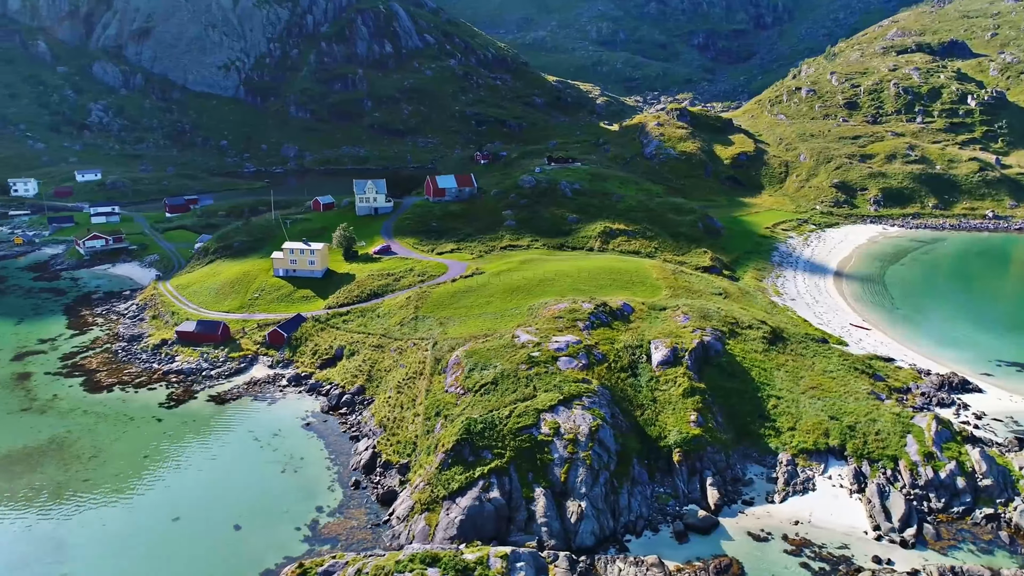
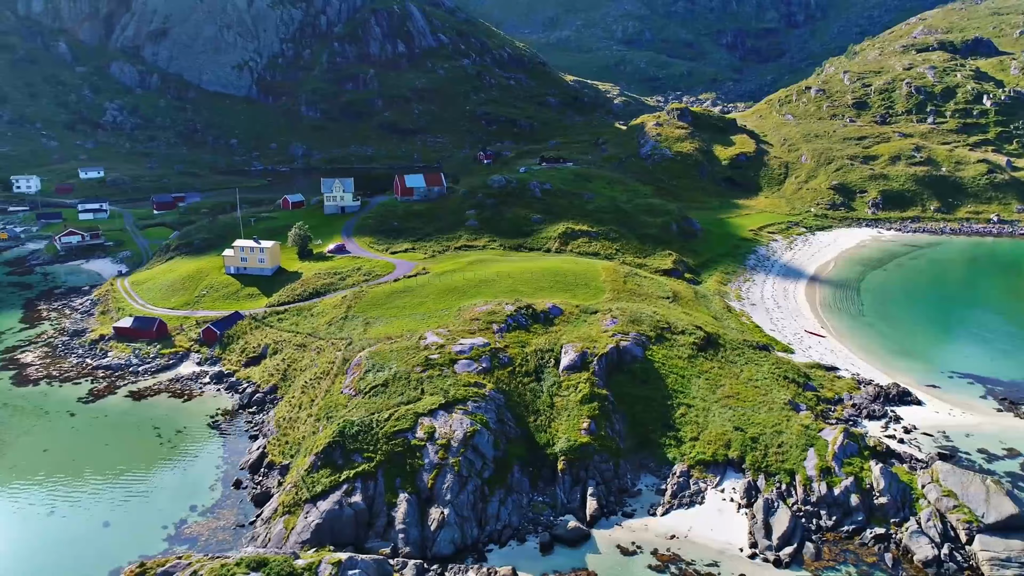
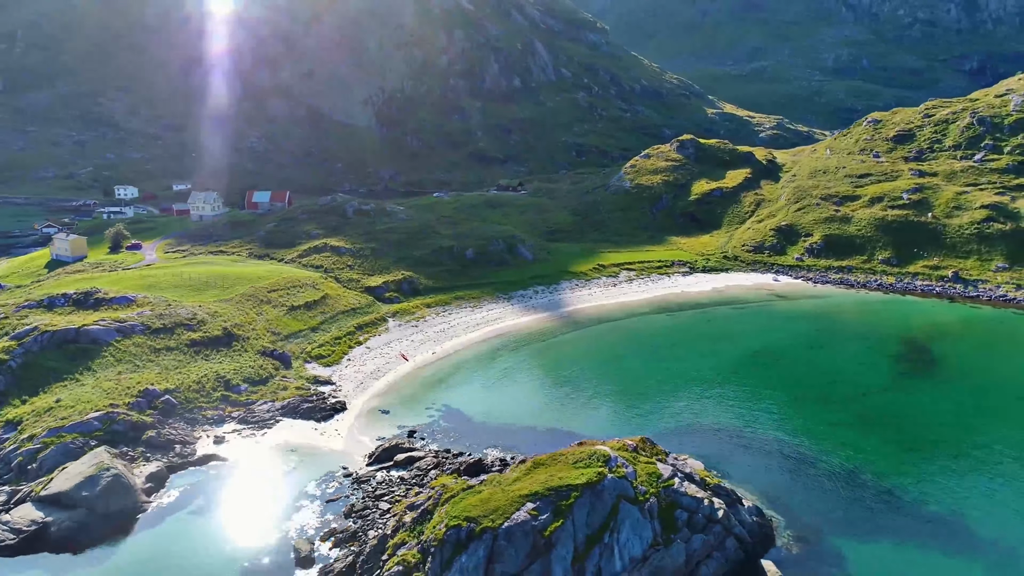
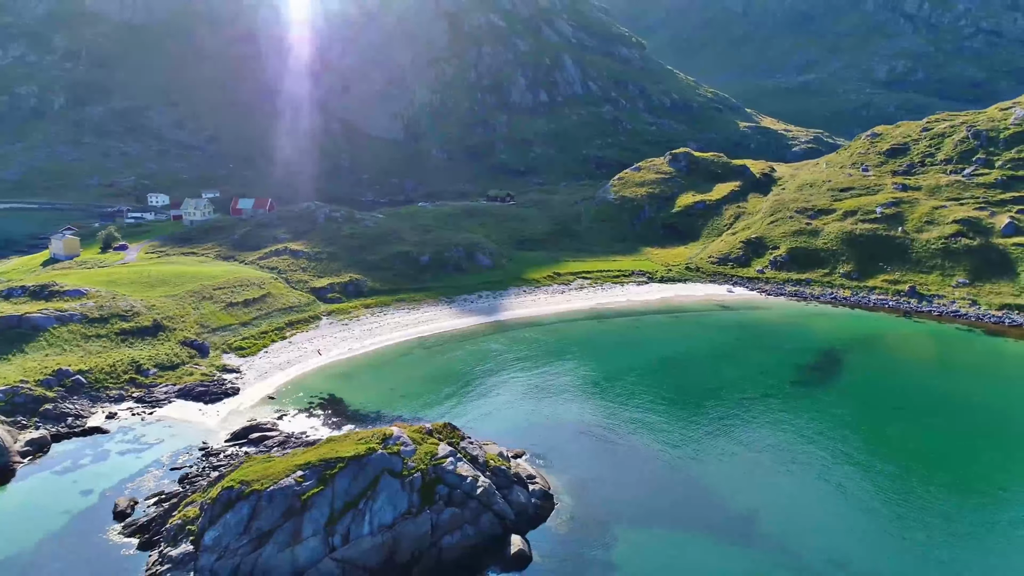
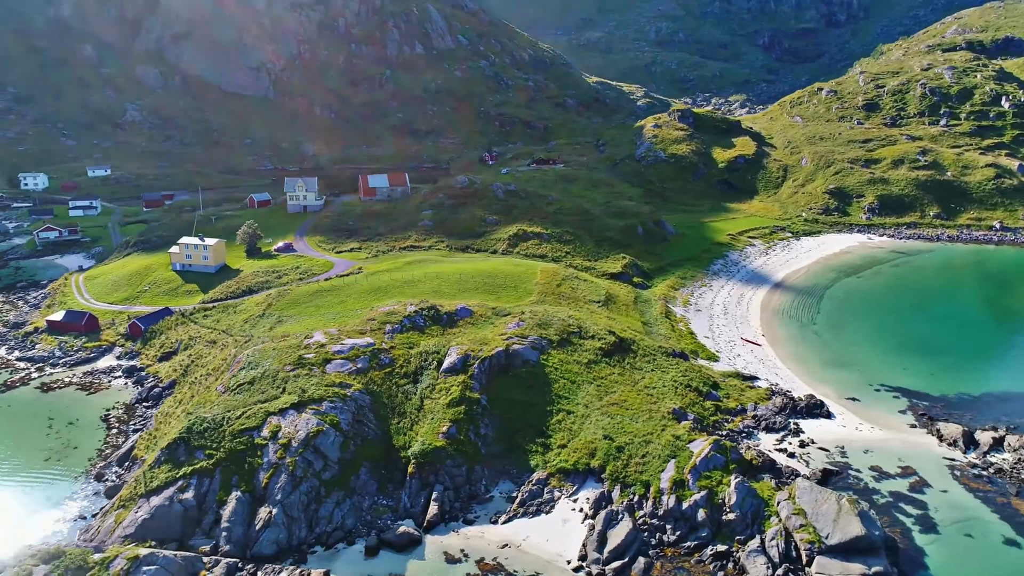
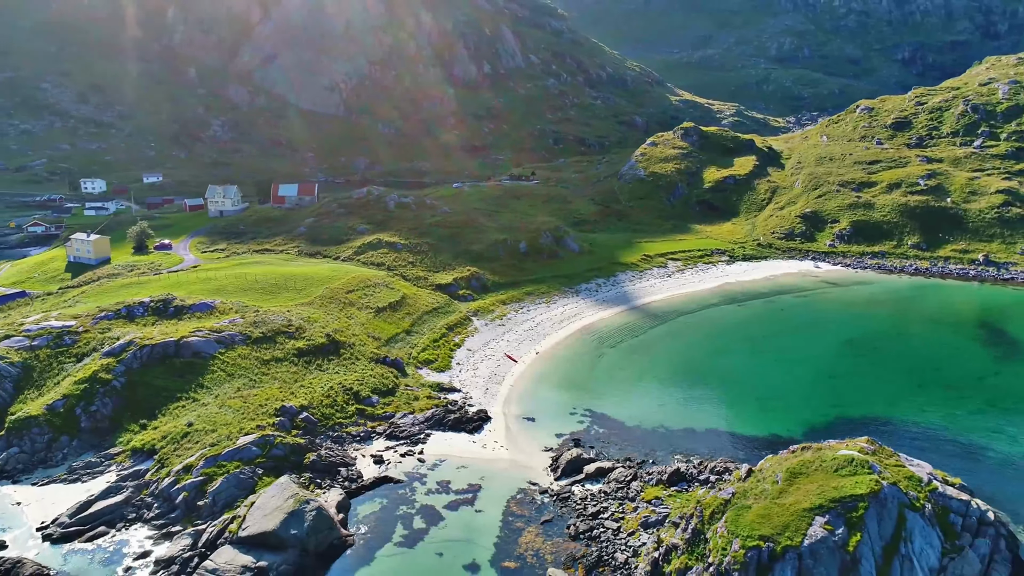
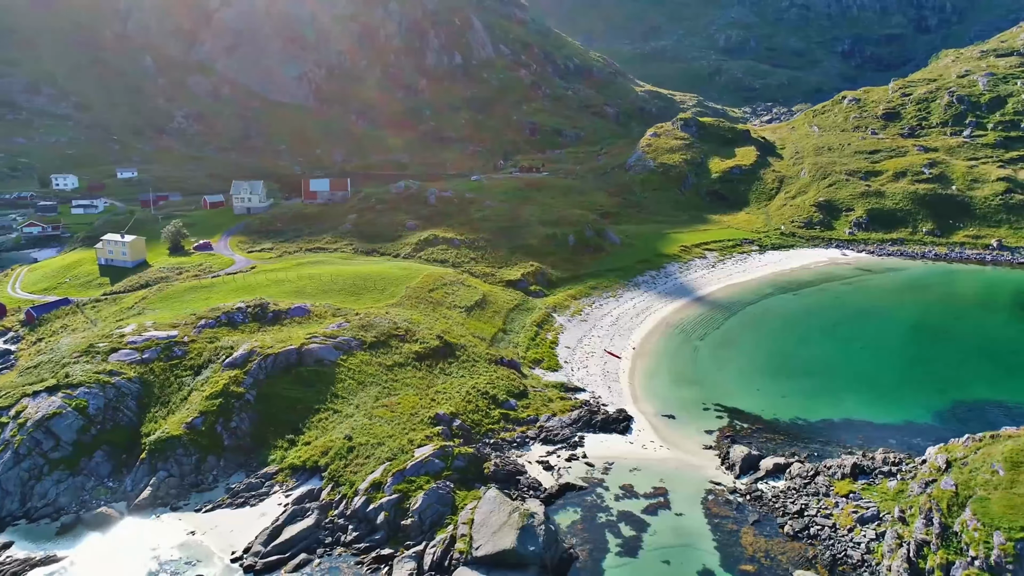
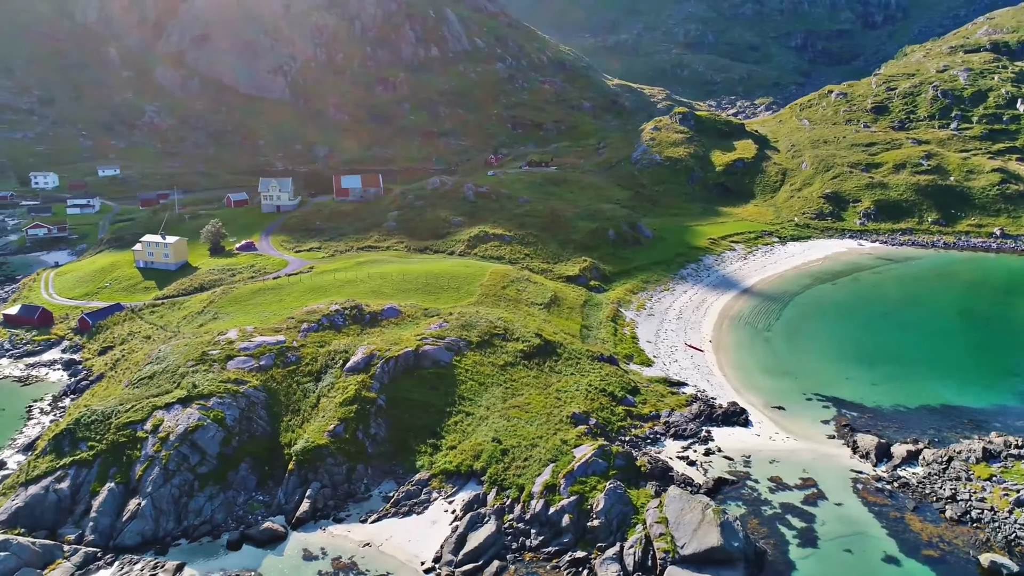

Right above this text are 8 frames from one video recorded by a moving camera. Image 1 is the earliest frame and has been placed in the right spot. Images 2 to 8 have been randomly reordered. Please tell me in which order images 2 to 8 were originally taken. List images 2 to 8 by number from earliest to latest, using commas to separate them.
2, 5, 8, 7, 6, 3, 4
